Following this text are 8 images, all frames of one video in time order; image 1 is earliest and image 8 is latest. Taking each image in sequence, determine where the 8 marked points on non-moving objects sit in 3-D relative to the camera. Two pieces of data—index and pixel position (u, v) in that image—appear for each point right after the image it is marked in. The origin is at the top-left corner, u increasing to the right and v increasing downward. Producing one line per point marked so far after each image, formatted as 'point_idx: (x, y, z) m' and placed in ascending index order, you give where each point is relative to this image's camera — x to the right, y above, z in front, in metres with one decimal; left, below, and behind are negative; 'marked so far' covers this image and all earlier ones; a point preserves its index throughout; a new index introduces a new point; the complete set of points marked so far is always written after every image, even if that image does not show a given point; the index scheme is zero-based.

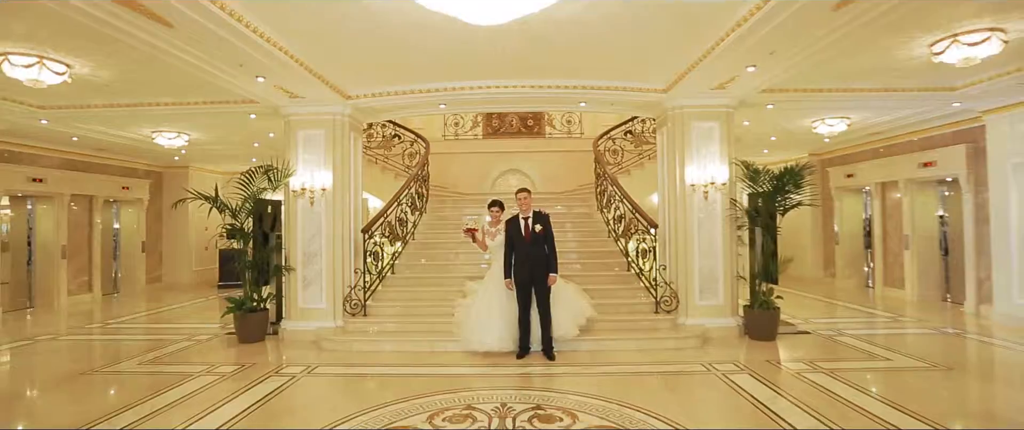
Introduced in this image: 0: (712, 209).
0: (+2.6, +0.1, +6.2) m
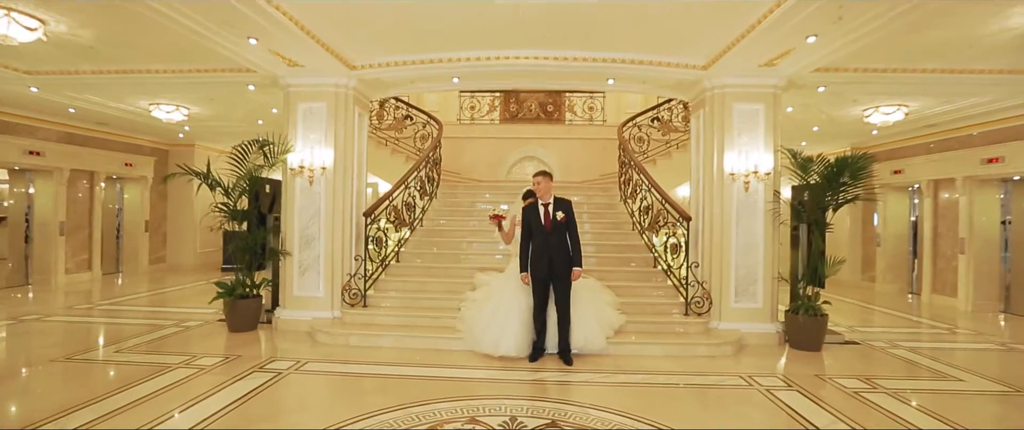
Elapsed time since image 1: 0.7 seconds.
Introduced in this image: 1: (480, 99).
0: (+2.8, +0.2, +5.5) m
1: (-0.8, +3.0, +12.2) m
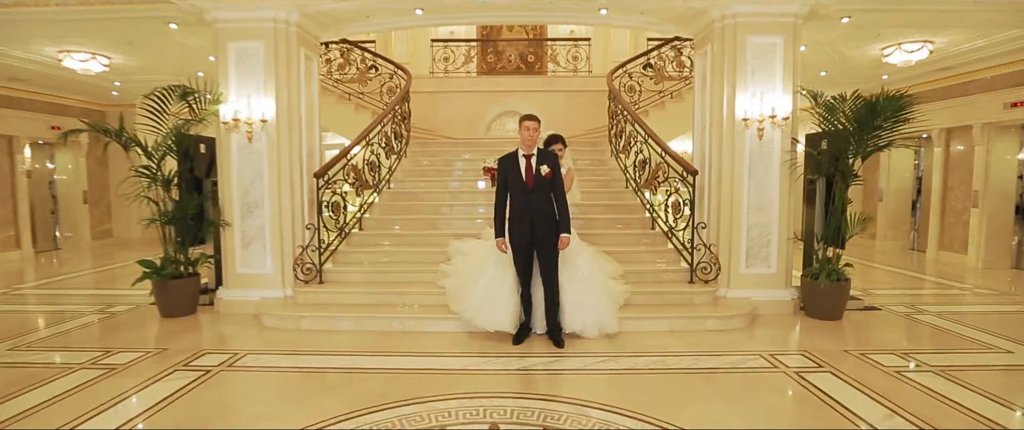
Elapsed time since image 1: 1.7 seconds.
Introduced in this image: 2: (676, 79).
0: (+2.6, +0.6, +4.8) m
1: (-1.3, +3.9, +11.1) m
2: (+2.9, +2.4, +8.5) m
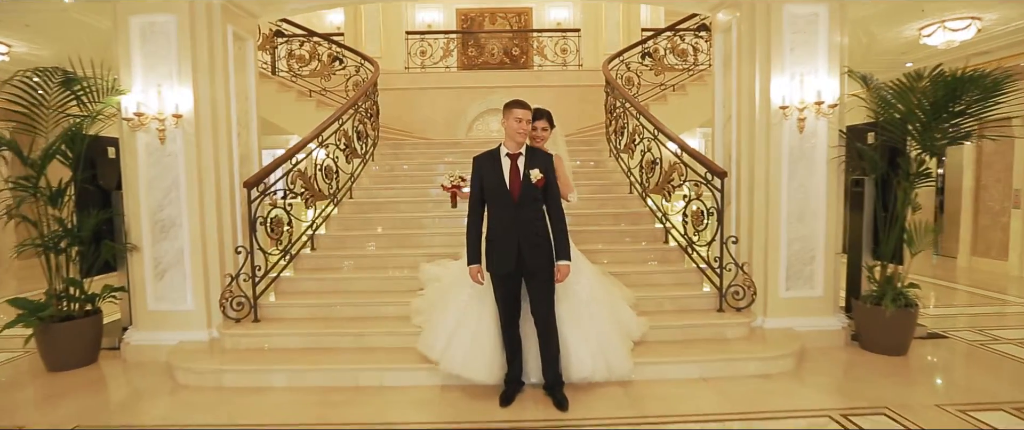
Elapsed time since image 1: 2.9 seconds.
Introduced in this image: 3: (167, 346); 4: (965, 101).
0: (+2.4, +0.5, +3.9) m
1: (-1.7, +3.7, +10.1) m
2: (+2.7, +2.3, +7.6) m
3: (-2.8, -1.1, +3.9) m
4: (+3.2, +0.8, +3.4) m
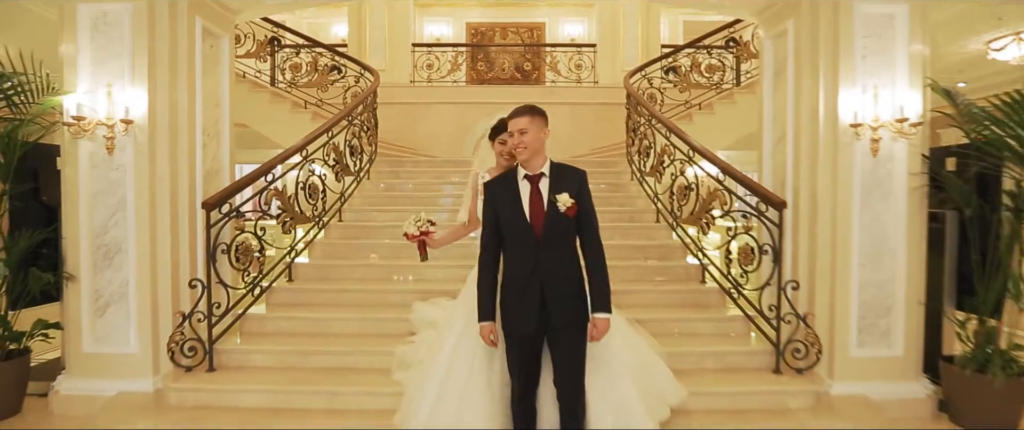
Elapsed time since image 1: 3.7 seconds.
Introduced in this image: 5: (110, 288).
0: (+2.5, +0.3, +3.2) m
1: (-1.4, +3.2, +9.6) m
2: (+2.8, +1.9, +7.0) m
3: (-2.7, -1.2, +3.2) m
4: (+3.3, +0.5, +2.8) m
5: (-2.7, -0.5, +3.3) m
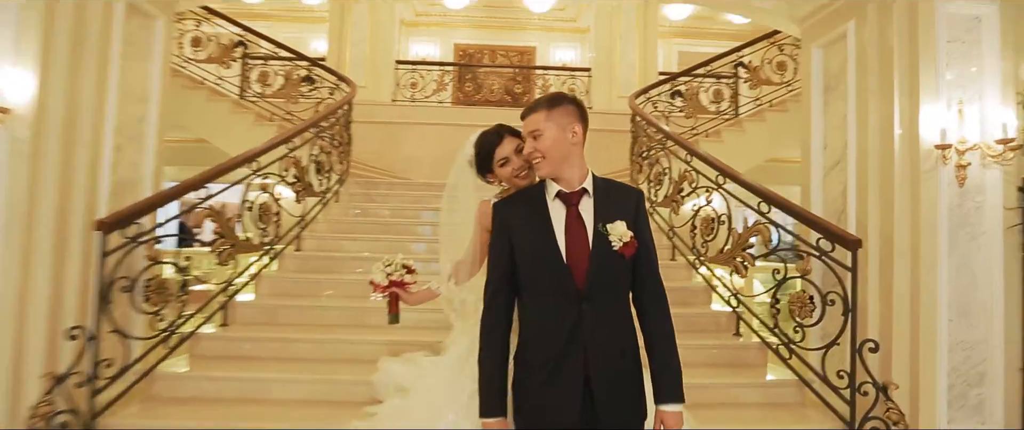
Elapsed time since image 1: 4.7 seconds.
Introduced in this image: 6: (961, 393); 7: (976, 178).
0: (+2.5, 0.0, +2.6) m
1: (-1.6, +2.7, +9.0) m
2: (+2.7, +1.4, +6.5) m
3: (-2.8, -1.3, +2.3) m
4: (+3.4, +0.3, +2.2) m
5: (-2.7, -0.6, +2.4) m
6: (+2.4, -1.0, +2.6) m
7: (+2.5, +0.2, +2.6) m
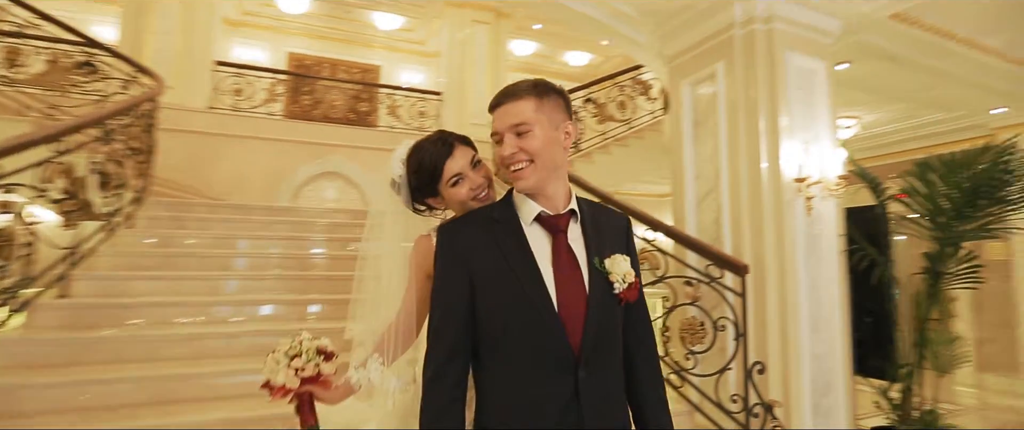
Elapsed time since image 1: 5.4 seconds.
0: (+1.9, -0.1, +3.0) m
1: (-4.2, +2.2, +7.7) m
2: (+0.8, +1.0, +6.8) m
3: (-2.9, -1.4, +0.8) m
4: (+2.8, +0.2, +2.9) m
5: (-3.0, -0.7, +0.9) m
6: (+1.8, -1.1, +2.8) m
7: (+1.9, 0.0, +3.0) m
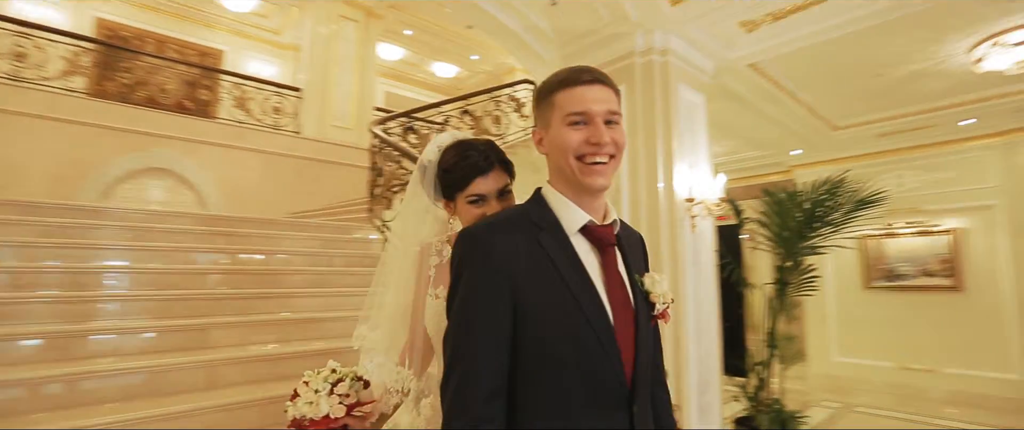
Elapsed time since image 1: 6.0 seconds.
0: (+1.3, -0.2, +3.3) m
1: (-5.9, +2.1, +6.0) m
2: (-0.9, +0.8, +6.6) m
3: (-2.6, -1.3, -0.3) m
4: (+2.2, 0.0, +3.5) m
5: (-2.7, -0.6, -0.2) m
6: (+1.3, -1.2, +3.1) m
7: (+1.3, -0.1, +3.3) m
